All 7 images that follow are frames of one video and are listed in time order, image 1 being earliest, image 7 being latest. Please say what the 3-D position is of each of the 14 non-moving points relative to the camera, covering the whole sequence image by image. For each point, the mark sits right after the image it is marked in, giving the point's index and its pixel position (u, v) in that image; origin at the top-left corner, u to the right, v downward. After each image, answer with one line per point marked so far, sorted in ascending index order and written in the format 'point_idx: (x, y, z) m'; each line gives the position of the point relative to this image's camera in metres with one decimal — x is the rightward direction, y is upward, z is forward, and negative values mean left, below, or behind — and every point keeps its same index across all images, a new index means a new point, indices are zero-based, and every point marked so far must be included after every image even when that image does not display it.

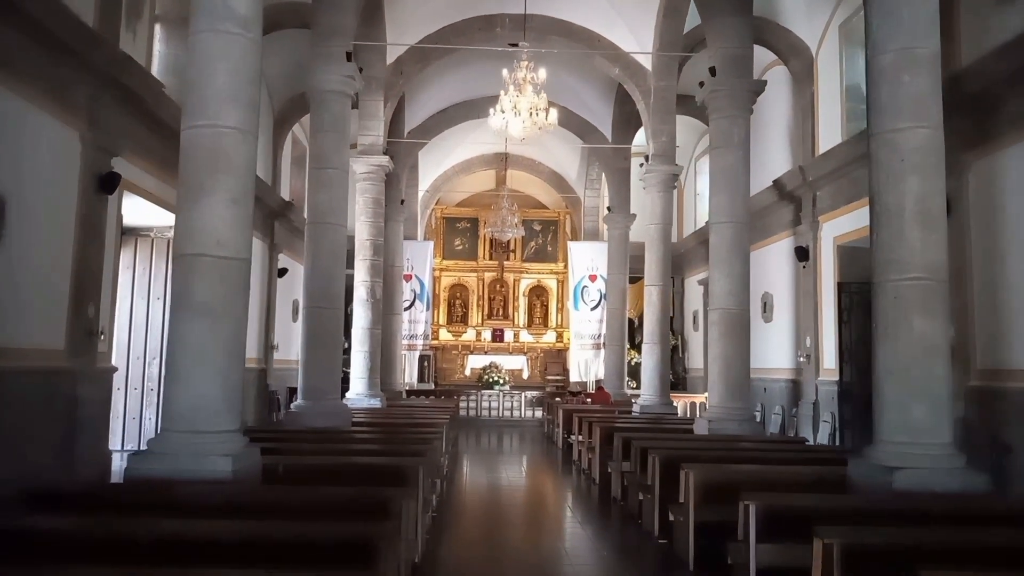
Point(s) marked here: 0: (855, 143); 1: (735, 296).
0: (+4.0, +1.7, +9.6) m
1: (+2.0, -0.1, +7.4) m
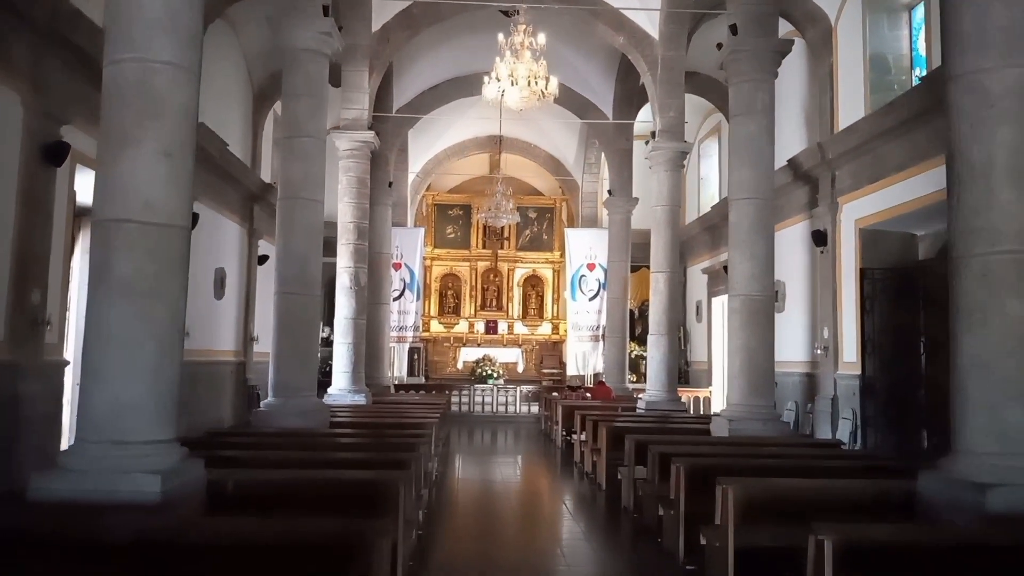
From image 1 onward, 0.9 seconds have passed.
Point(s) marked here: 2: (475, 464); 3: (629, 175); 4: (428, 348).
0: (+4.0, +1.9, +8.8) m
1: (+2.0, +0.1, +6.6) m
2: (-0.5, -2.2, +10.5) m
3: (+1.9, +1.8, +13.0) m
4: (-2.0, -1.5, +19.4) m
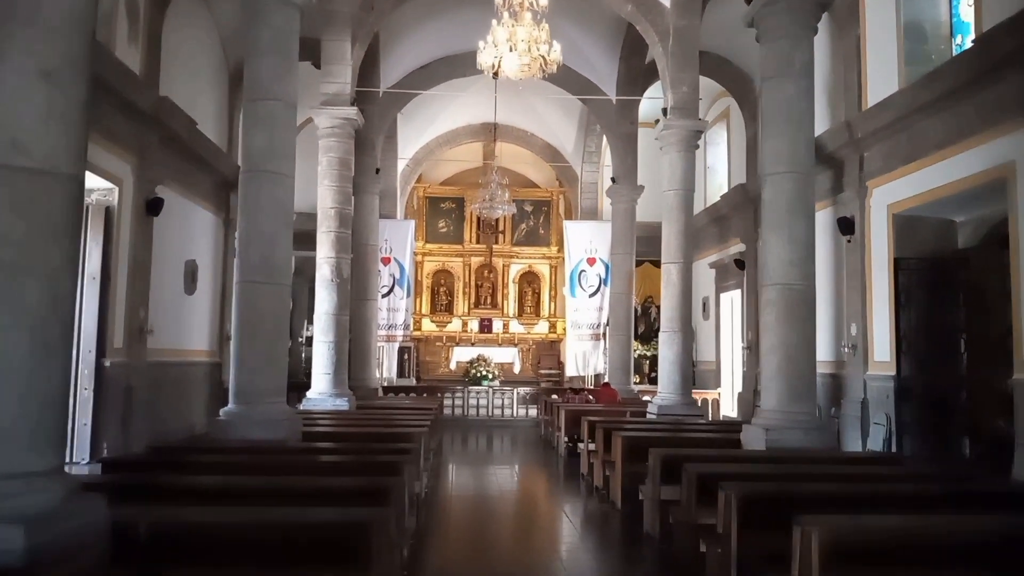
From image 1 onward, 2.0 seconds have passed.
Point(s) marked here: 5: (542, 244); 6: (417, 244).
0: (+4.0, +1.9, +8.0) m
1: (+2.0, +0.1, +5.7) m
2: (-0.5, -2.1, +9.6) m
3: (+1.8, +1.9, +12.1) m
4: (-2.1, -1.4, +18.5) m
5: (+0.7, +1.1, +19.5) m
6: (-2.2, +1.0, +19.1) m
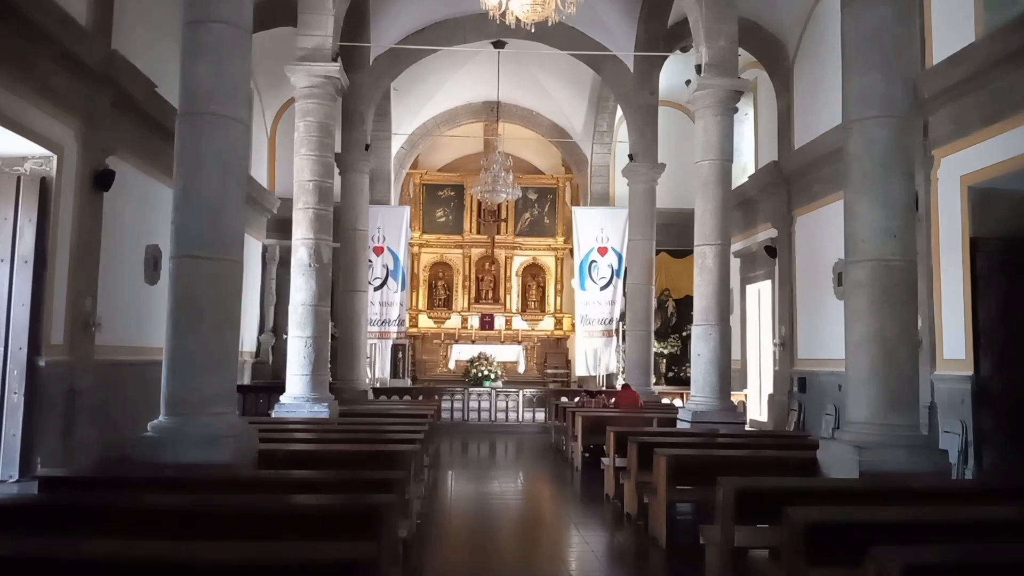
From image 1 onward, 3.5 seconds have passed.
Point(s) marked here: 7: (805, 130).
0: (+4.1, +2.1, +6.7) m
1: (+2.1, +0.3, +4.4) m
2: (-0.4, -2.0, +8.3) m
3: (+1.9, +2.0, +10.8) m
4: (-2.0, -1.2, +17.2) m
5: (+0.8, +1.2, +18.3) m
6: (-2.2, +1.2, +17.9) m
7: (+3.9, +2.1, +10.8) m
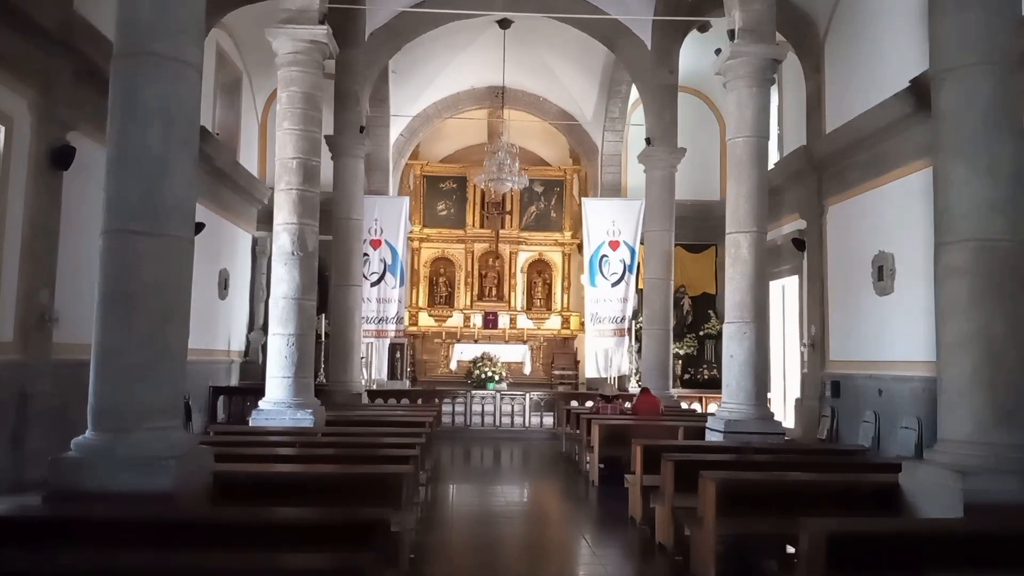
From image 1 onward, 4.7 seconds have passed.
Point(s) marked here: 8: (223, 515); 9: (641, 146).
0: (+4.1, +2.1, +5.8) m
1: (+2.2, +0.3, +3.6) m
2: (-0.4, -1.9, +7.4) m
3: (+2.0, +2.1, +10.0) m
4: (-1.9, -1.2, +16.4) m
5: (+0.9, +1.3, +17.4) m
6: (-2.1, +1.3, +17.0) m
7: (+4.0, +2.1, +9.9) m
8: (-1.0, -0.8, +2.8) m
9: (+2.3, +2.5, +13.6) m
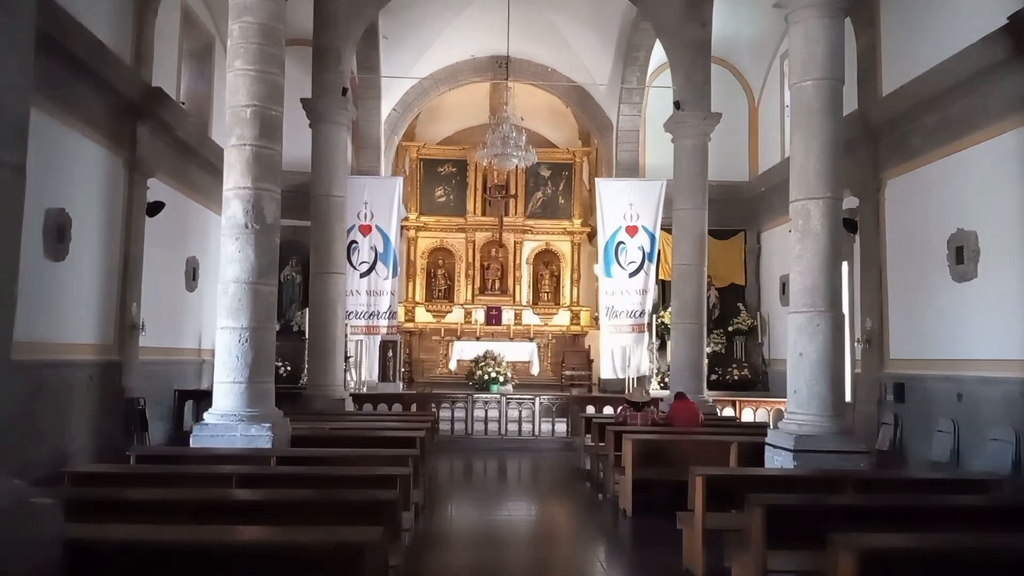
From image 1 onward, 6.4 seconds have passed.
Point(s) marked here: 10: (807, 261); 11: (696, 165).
0: (+4.2, +2.3, +4.4) m
1: (+2.2, +0.5, +2.2) m
2: (-0.3, -1.8, +6.1) m
3: (+2.0, +2.2, +8.6) m
4: (-1.8, -1.0, +15.0) m
5: (+1.0, +1.4, +16.0) m
6: (-2.0, +1.4, +15.6) m
7: (+4.0, +2.3, +8.5) m
8: (-1.0, -0.7, +1.4) m
9: (+2.3, +2.6, +12.2) m
10: (+2.0, +0.2, +5.4) m
11: (+1.9, +1.3, +8.6) m
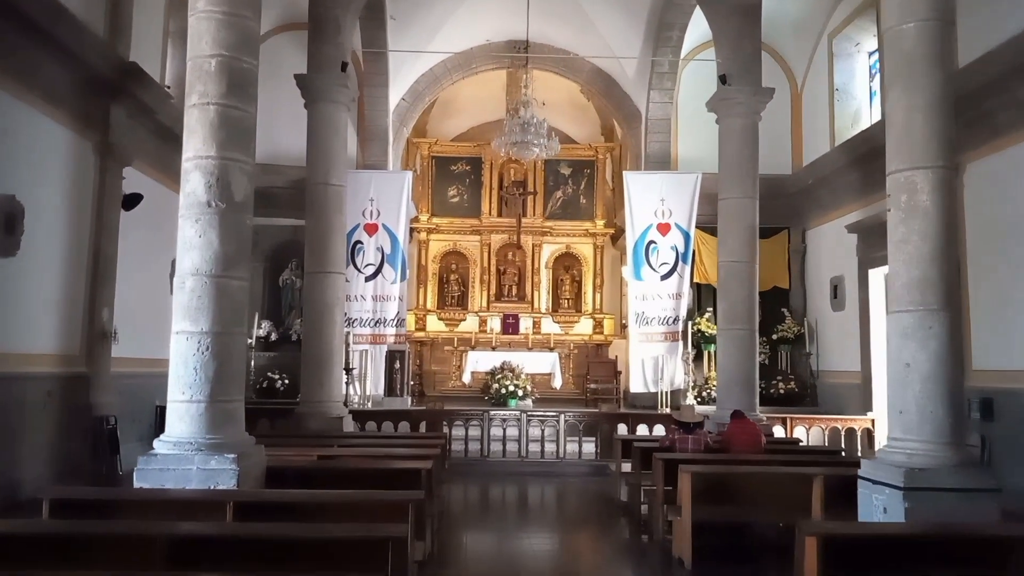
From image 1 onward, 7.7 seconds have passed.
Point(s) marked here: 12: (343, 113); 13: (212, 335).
0: (+4.3, +2.3, +3.3) m
1: (+2.3, +0.5, +1.1) m
2: (-0.1, -1.8, +5.0) m
3: (+2.2, +2.2, +7.5) m
4: (-1.5, -1.1, +13.9) m
5: (+1.3, +1.3, +14.9) m
6: (-1.7, +1.3, +14.6) m
7: (+4.2, +2.3, +7.4) m
8: (-0.9, -0.6, +0.3) m
9: (+2.6, +2.6, +11.2) m
10: (+2.1, +0.2, +4.3) m
11: (+2.1, +1.3, +7.5) m
12: (-1.6, +1.6, +7.7) m
13: (-1.5, -0.2, +4.2) m
